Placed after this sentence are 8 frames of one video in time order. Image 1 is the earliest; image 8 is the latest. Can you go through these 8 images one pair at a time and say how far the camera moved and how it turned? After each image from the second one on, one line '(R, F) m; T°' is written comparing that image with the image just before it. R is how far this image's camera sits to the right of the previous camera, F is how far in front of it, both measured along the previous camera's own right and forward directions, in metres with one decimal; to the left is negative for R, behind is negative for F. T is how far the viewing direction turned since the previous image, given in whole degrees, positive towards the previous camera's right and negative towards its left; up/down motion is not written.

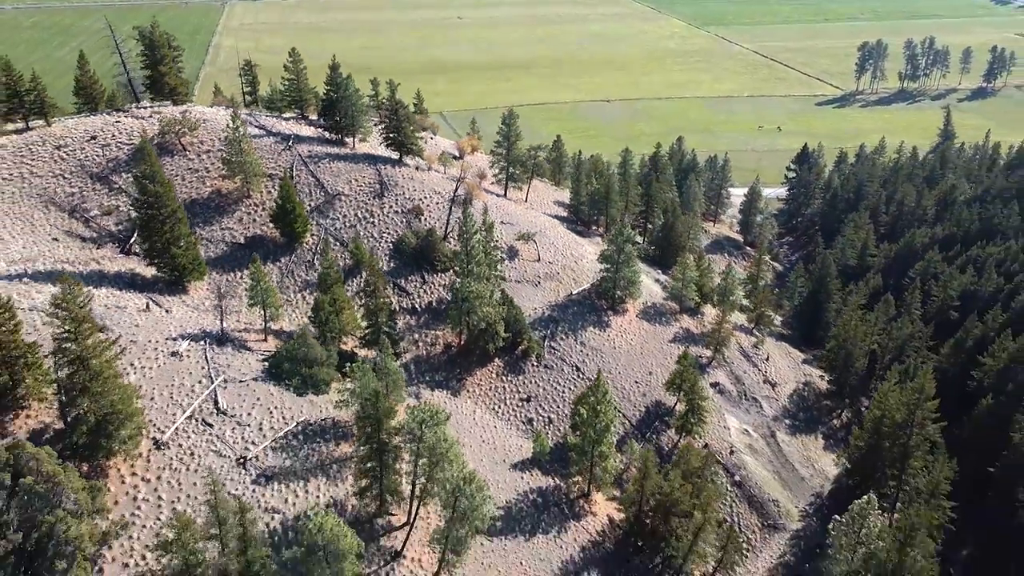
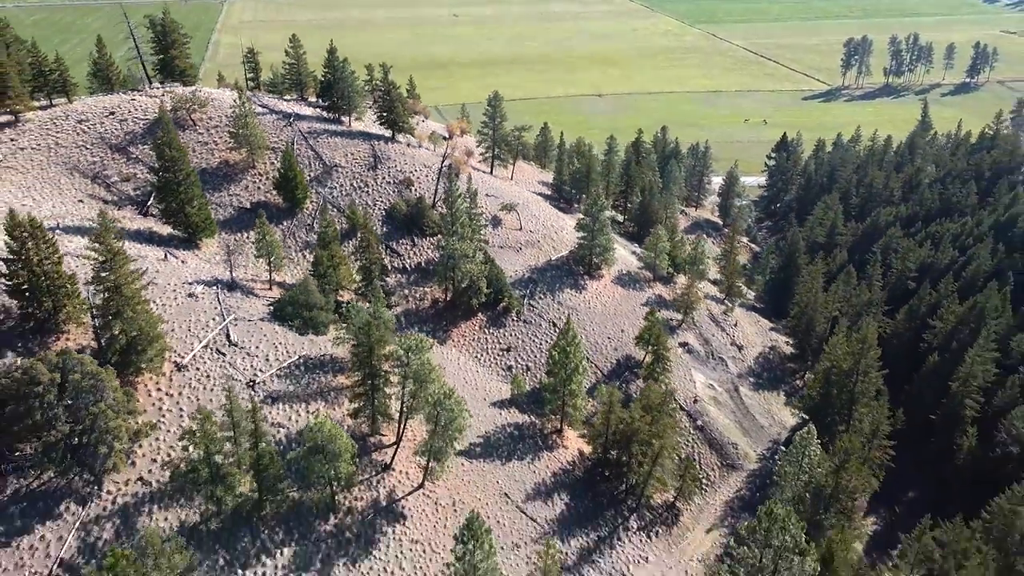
(+1.0, -5.8) m; 0°
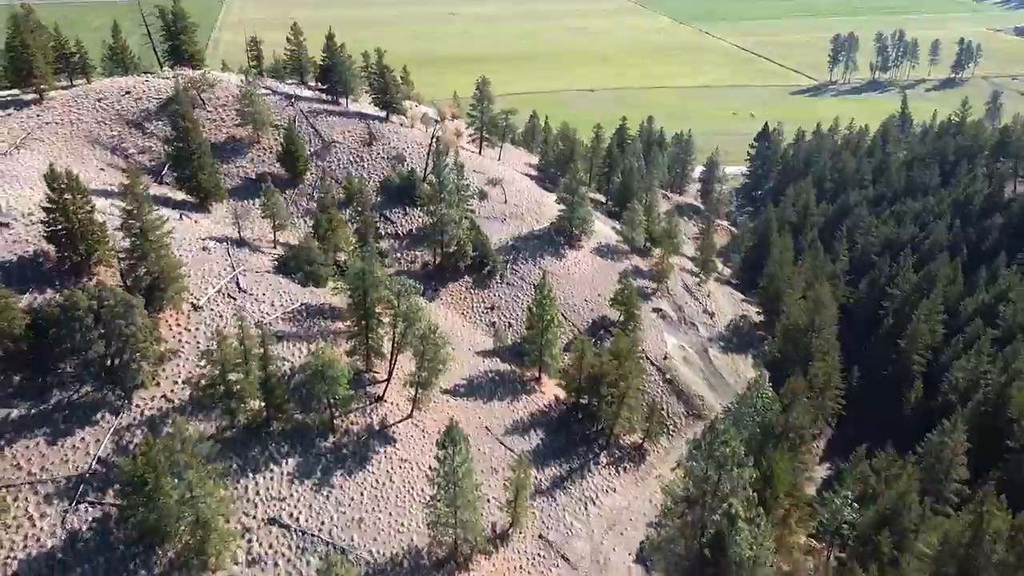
(+1.0, -5.8) m; 0°
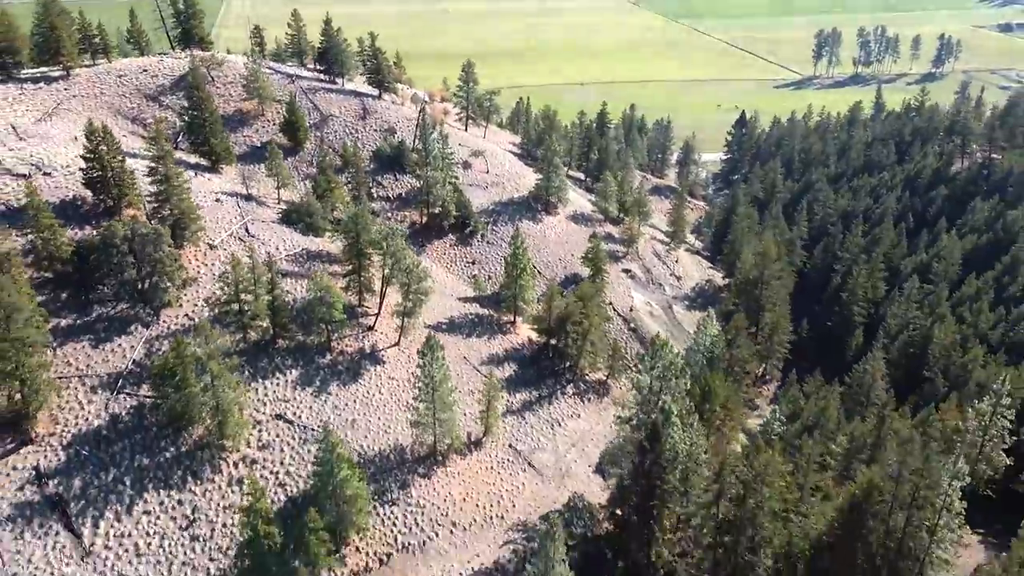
(+1.4, -7.8) m; 0°
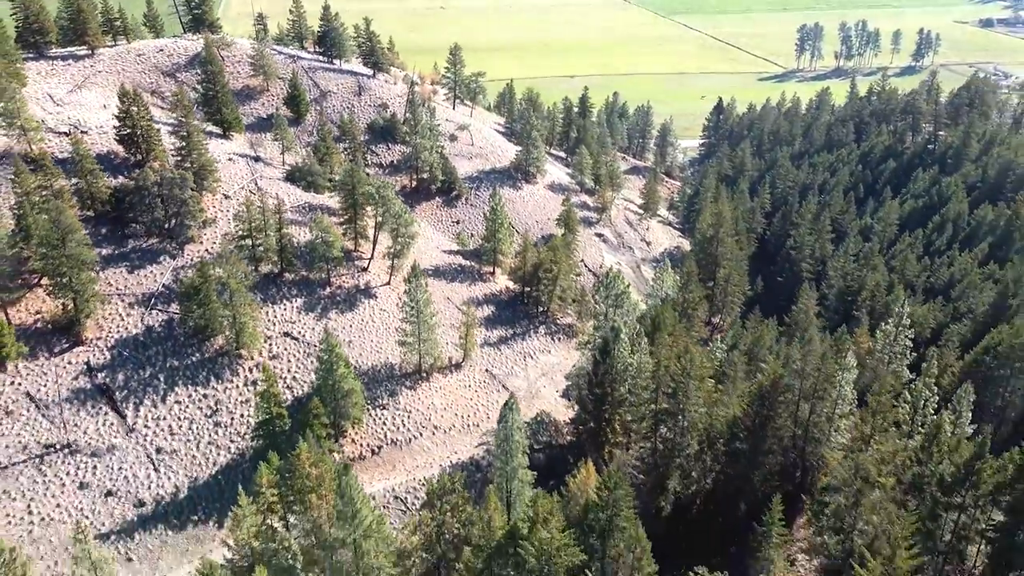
(+1.4, -8.7) m; 0°
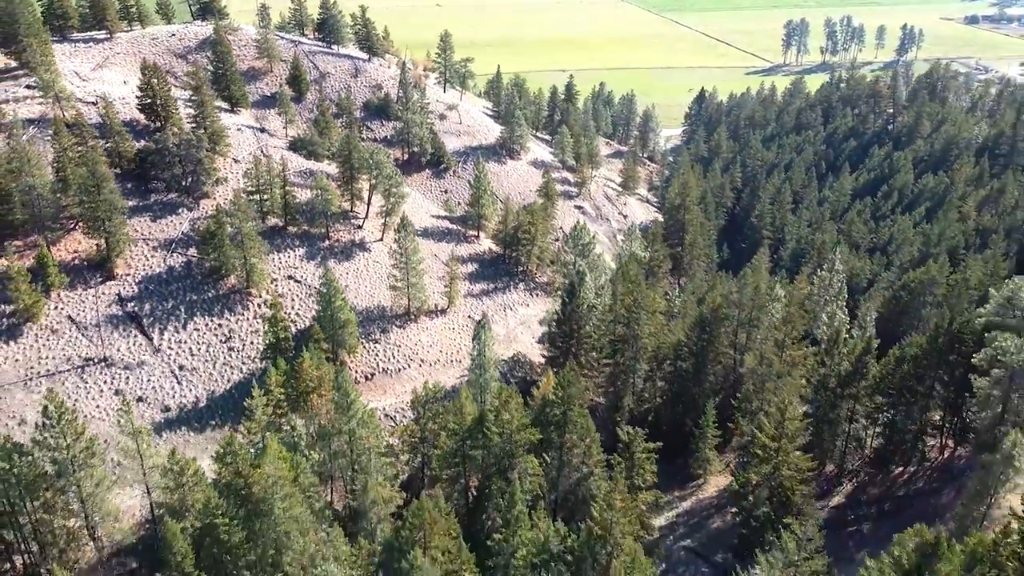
(+1.4, -7.8) m; 0°
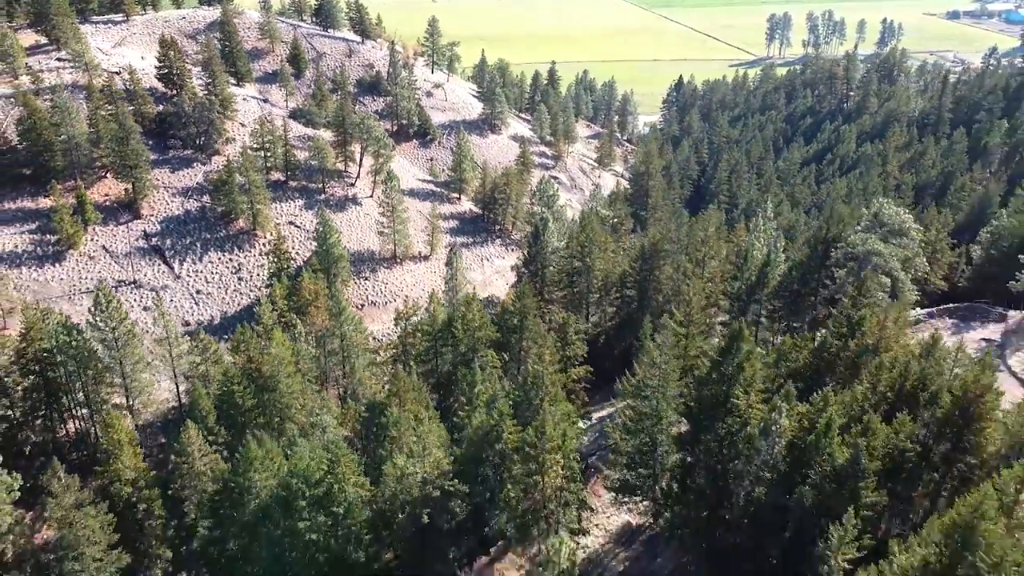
(+1.9, -9.7) m; 0°
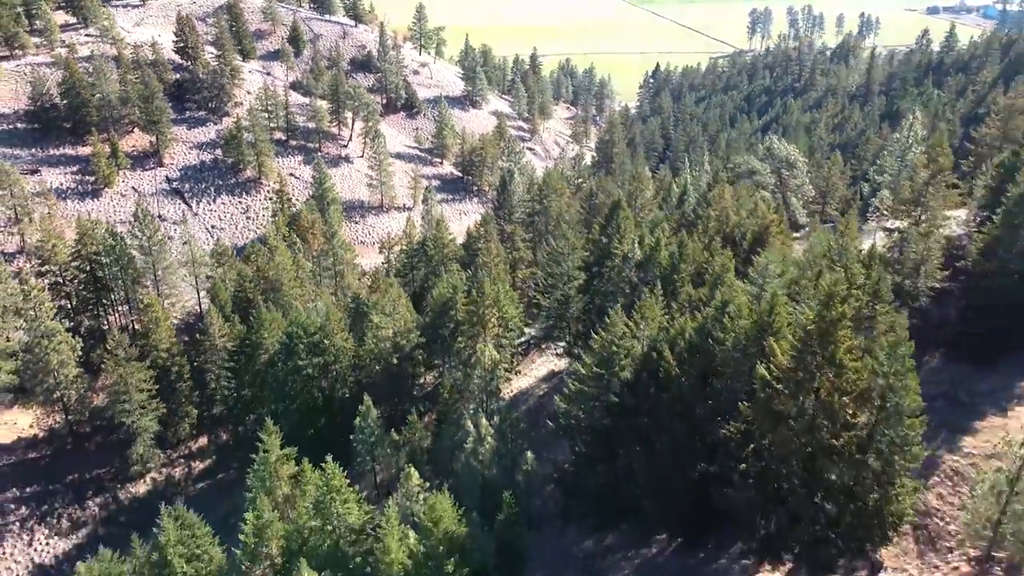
(+2.4, -11.8) m; 0°
